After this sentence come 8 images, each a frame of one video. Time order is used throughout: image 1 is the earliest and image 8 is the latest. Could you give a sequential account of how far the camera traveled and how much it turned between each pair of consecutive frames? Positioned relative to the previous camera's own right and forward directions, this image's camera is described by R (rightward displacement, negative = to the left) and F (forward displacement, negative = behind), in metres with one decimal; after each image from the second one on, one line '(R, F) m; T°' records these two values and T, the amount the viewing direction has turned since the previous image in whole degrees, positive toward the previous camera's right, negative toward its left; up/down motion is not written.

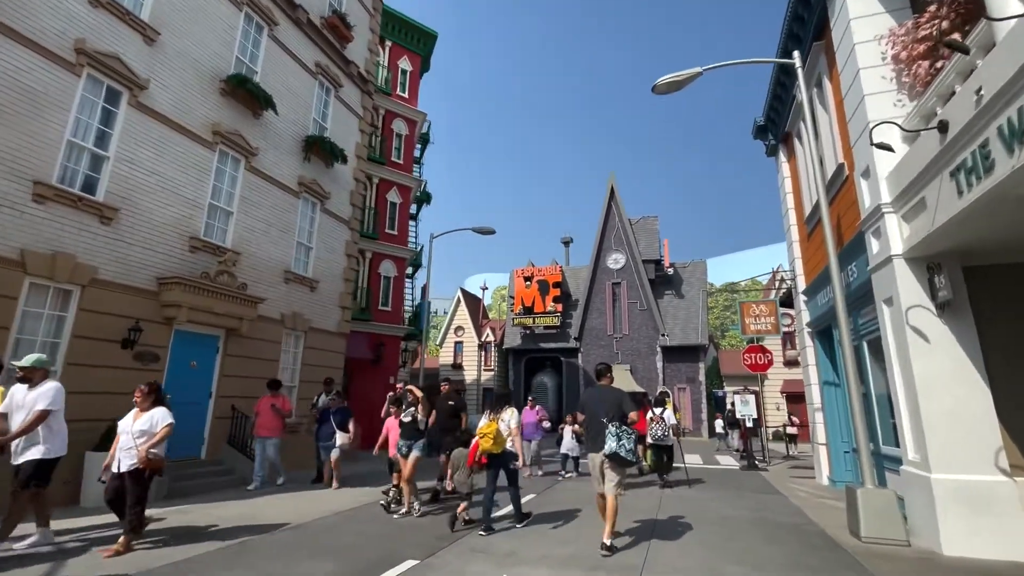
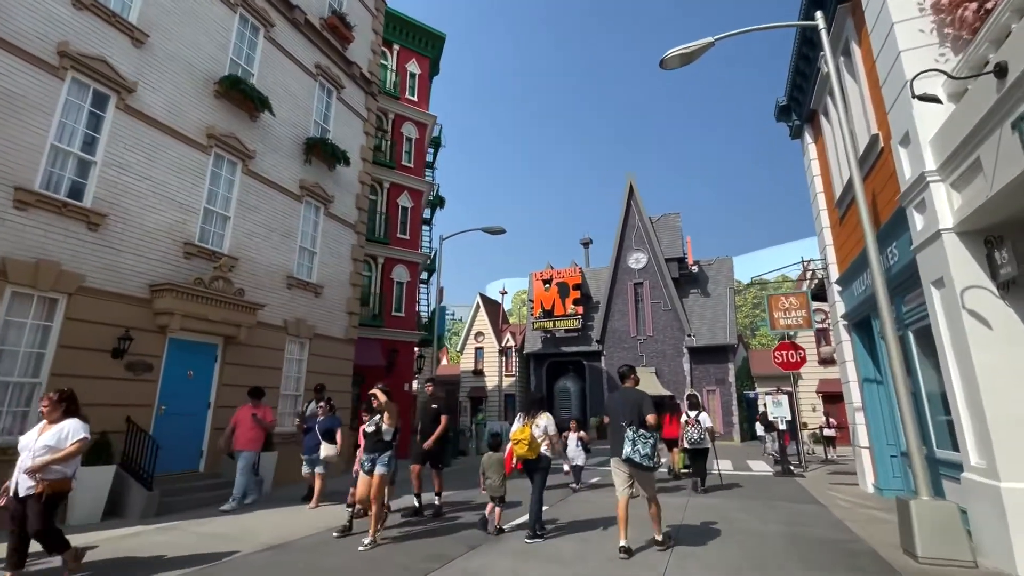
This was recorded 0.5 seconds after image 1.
(+0.4, +0.6) m; -3°
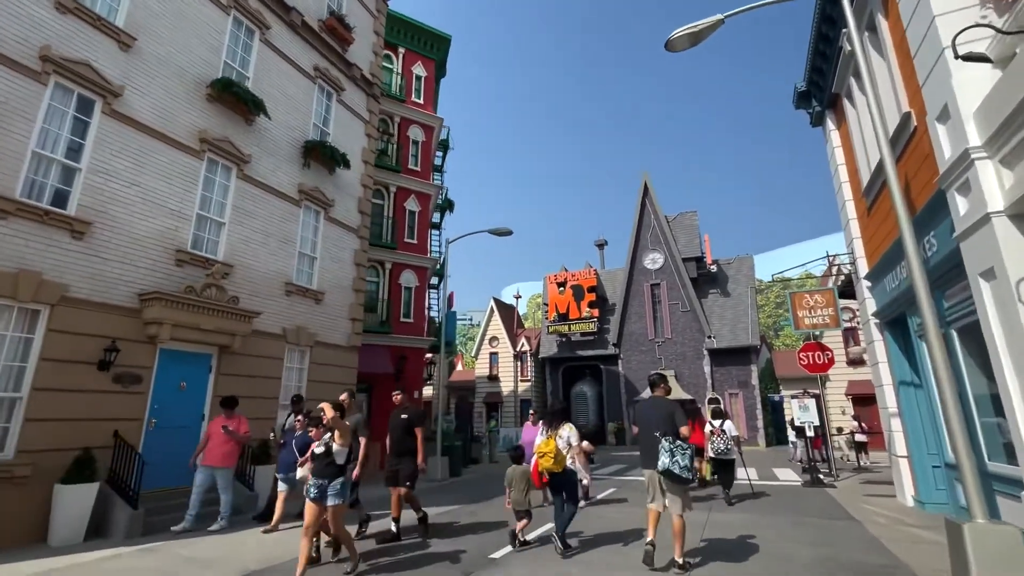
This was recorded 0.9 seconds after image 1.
(+0.3, +0.5) m; -2°
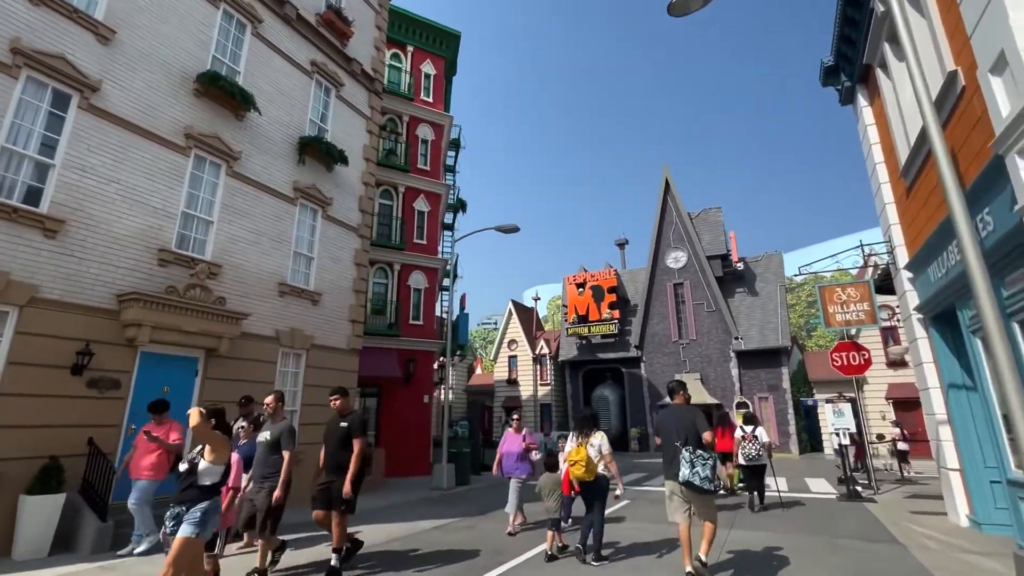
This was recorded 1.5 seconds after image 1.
(+0.5, +0.7) m; -3°
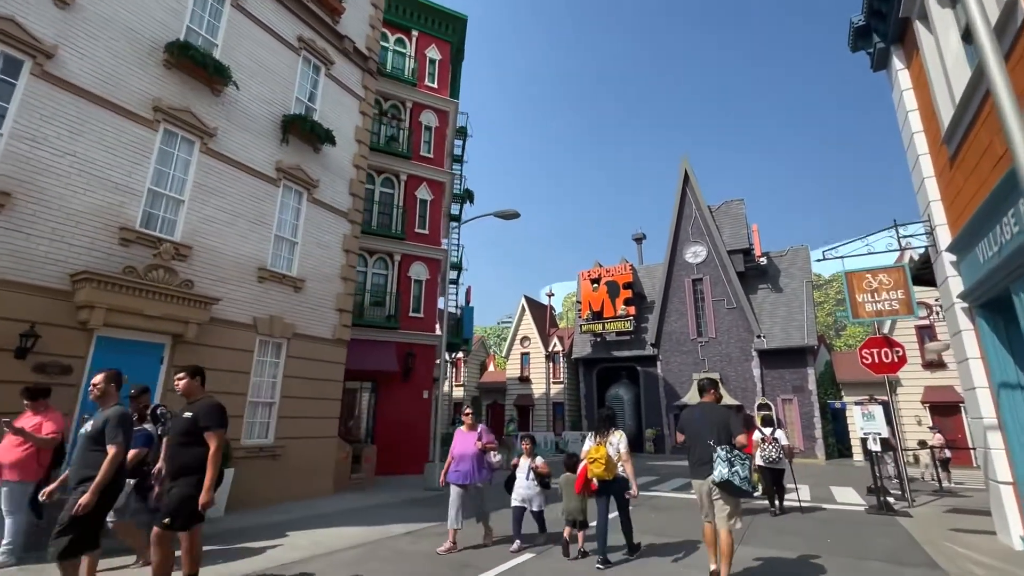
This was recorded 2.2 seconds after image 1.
(+0.6, +0.9) m; -3°
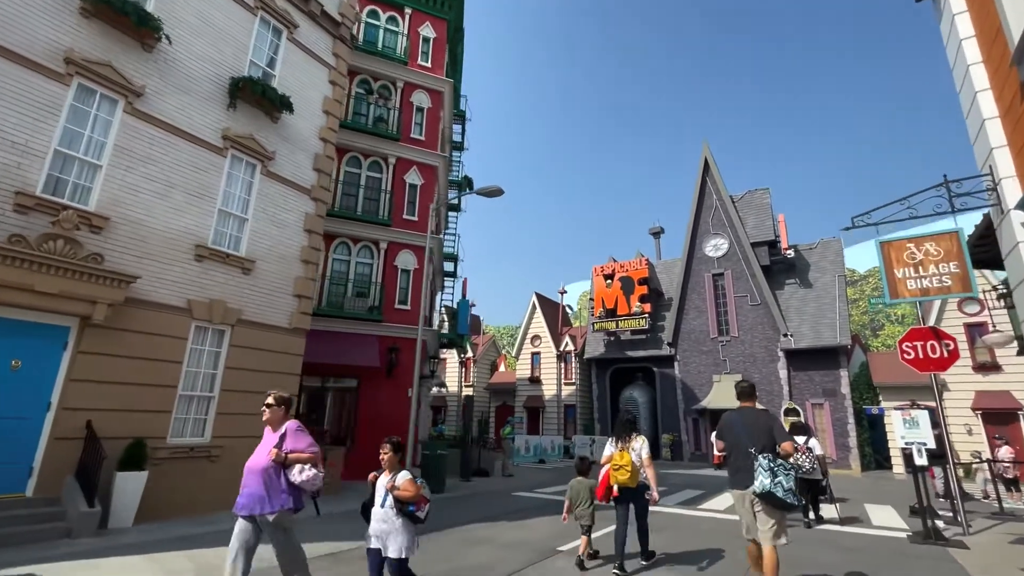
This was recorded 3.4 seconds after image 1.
(+1.1, +1.5) m; -3°
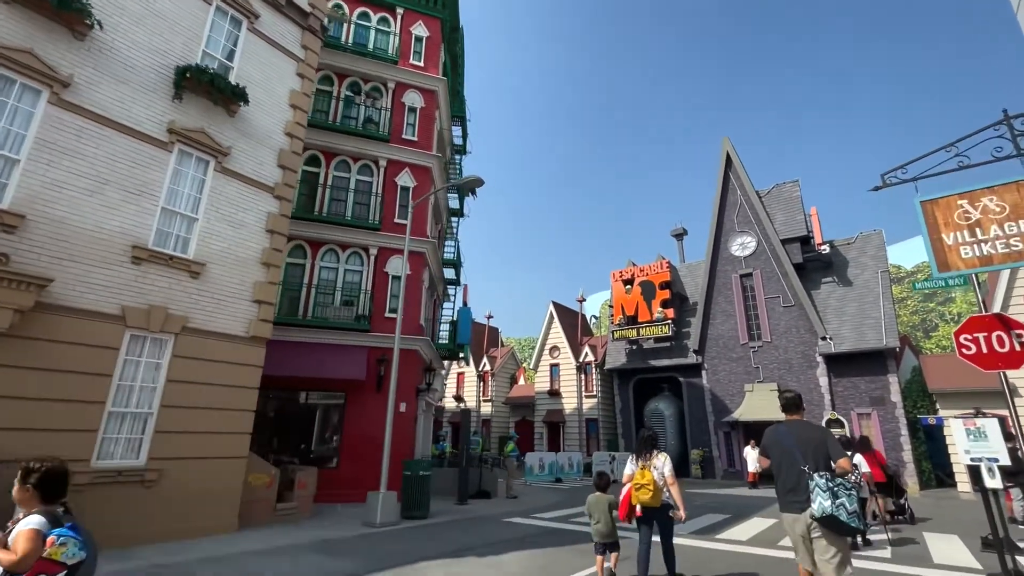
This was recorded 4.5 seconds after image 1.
(+1.1, +1.3) m; -4°
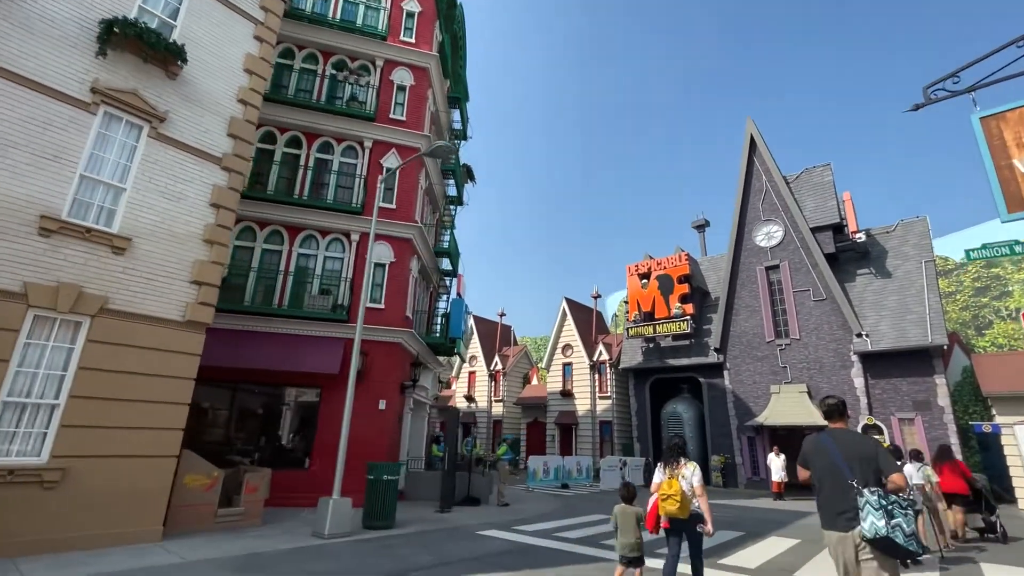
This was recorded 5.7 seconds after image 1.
(+1.1, +1.4) m; -3°
